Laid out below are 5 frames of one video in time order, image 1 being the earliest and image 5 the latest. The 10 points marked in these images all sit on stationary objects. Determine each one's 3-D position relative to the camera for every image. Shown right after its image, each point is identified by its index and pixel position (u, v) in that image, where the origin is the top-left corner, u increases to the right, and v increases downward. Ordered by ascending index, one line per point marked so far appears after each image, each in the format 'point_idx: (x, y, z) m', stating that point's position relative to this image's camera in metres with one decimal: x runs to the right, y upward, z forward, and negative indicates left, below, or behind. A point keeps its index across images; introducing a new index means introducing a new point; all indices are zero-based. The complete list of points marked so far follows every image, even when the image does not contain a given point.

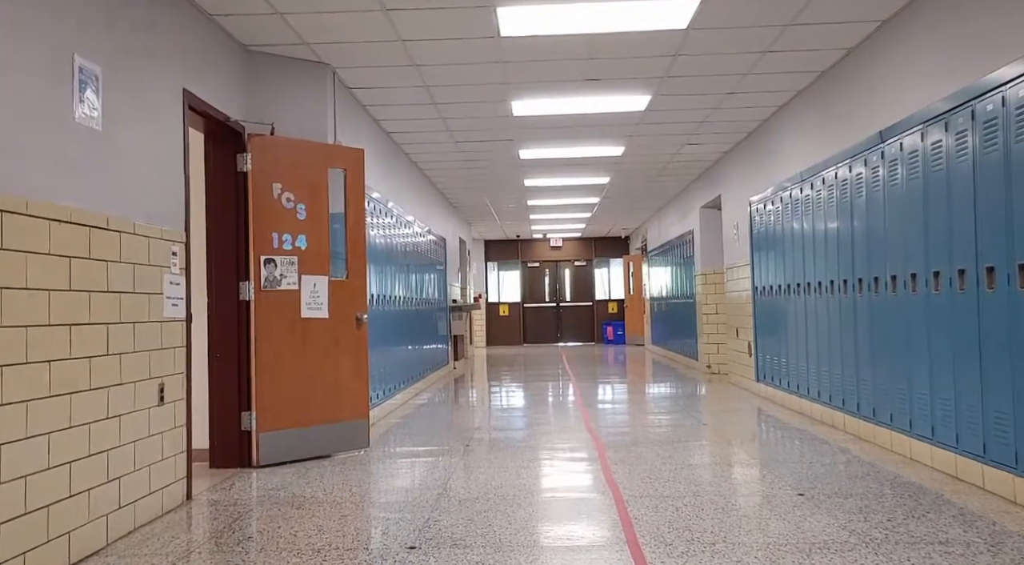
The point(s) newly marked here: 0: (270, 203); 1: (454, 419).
0: (-1.5, +0.5, +4.9) m
1: (-0.6, -1.4, +7.7) m
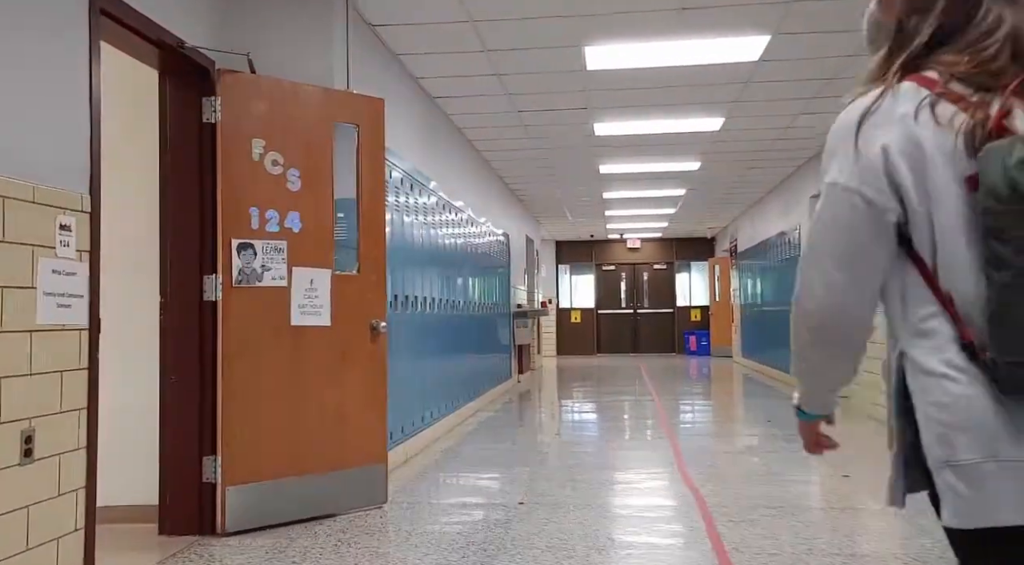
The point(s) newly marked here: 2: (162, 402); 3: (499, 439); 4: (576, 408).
0: (-1.2, +0.5, +3.5) m
1: (0.0, -1.4, +6.2) m
2: (-1.6, -0.5, +3.5) m
3: (-0.1, -1.4, +7.0) m
4: (+0.8, -1.5, +9.3) m
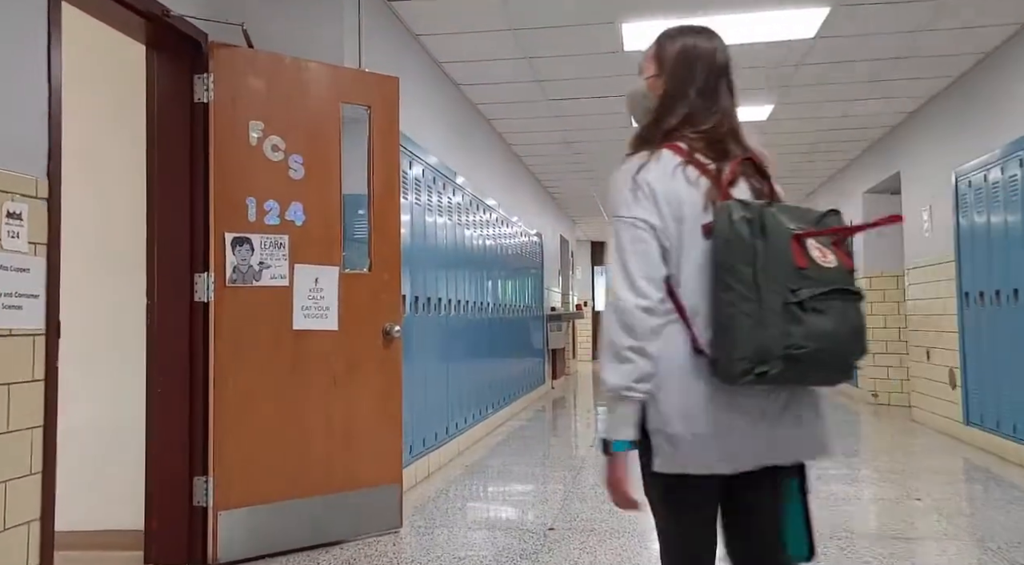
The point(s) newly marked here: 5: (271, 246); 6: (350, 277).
0: (-1.1, +0.5, +3.1) m
1: (+0.2, -1.4, +5.8) m
2: (-1.5, -0.5, +3.1) m
3: (+0.2, -1.4, +6.5) m
4: (+1.2, -1.5, +8.9) m
5: (-1.0, +0.2, +3.2) m
6: (-0.7, 0.0, +3.4) m
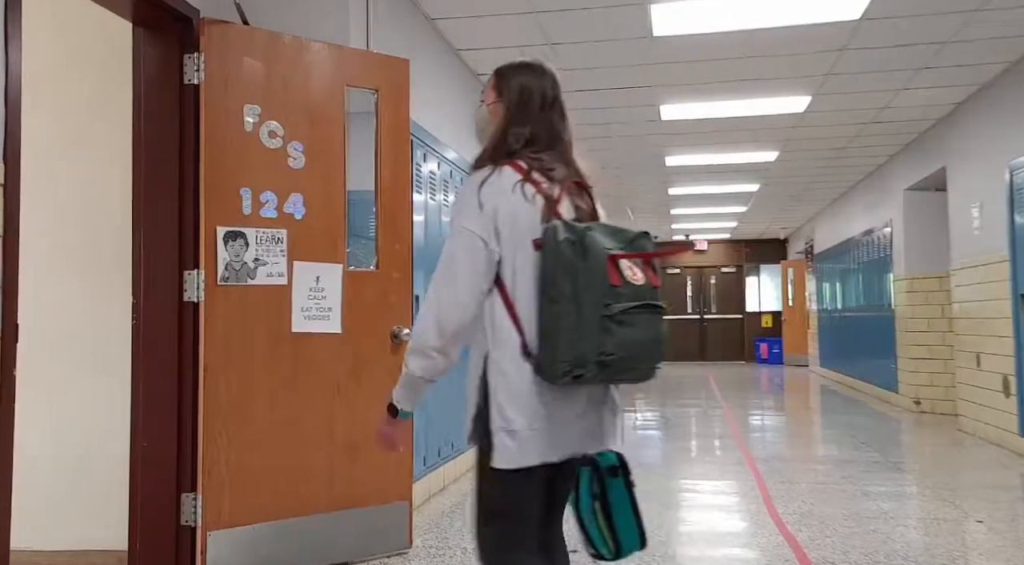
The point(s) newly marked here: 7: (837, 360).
0: (-1.0, +0.5, +2.9) m
1: (+0.4, -1.4, +5.5) m
2: (-1.4, -0.5, +2.9) m
3: (+0.3, -1.4, +6.2) m
4: (+1.4, -1.6, +8.5) m
5: (-0.9, +0.2, +2.9) m
6: (-0.6, 0.0, +3.1) m
7: (+5.4, -1.3, +12.7) m
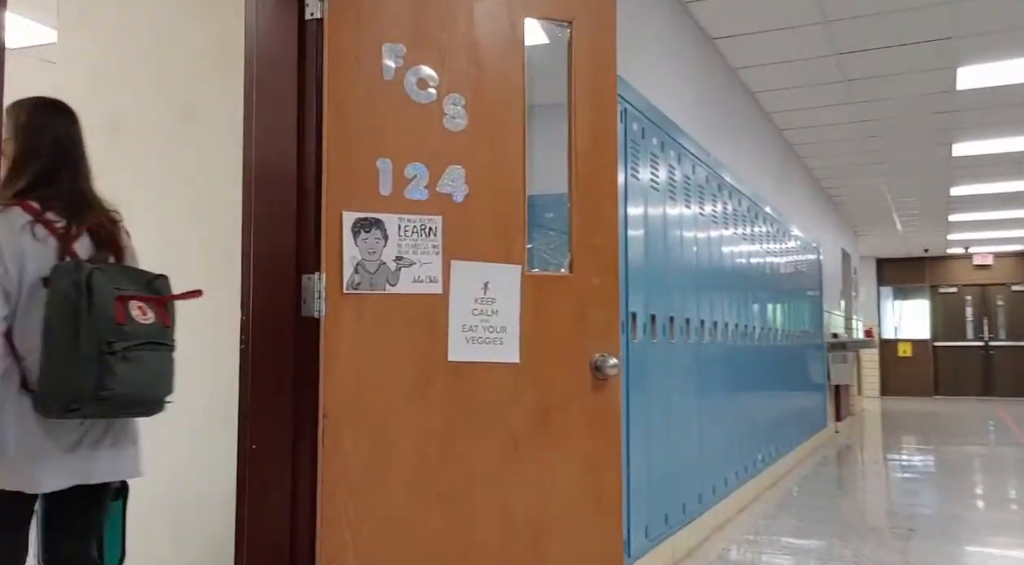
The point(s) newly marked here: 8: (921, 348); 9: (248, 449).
0: (-0.4, +0.5, +2.1) m
1: (+1.7, -1.5, +4.1) m
2: (-0.7, -0.6, +2.2) m
3: (+1.9, -1.5, +4.8) m
4: (+3.6, -1.7, +6.7) m
5: (-0.3, +0.1, +2.1) m
6: (+0.1, 0.0, +2.2) m
7: (+8.6, -1.5, +9.5) m
8: (+8.2, -1.3, +15.3) m
9: (-0.7, -0.4, +2.1) m
